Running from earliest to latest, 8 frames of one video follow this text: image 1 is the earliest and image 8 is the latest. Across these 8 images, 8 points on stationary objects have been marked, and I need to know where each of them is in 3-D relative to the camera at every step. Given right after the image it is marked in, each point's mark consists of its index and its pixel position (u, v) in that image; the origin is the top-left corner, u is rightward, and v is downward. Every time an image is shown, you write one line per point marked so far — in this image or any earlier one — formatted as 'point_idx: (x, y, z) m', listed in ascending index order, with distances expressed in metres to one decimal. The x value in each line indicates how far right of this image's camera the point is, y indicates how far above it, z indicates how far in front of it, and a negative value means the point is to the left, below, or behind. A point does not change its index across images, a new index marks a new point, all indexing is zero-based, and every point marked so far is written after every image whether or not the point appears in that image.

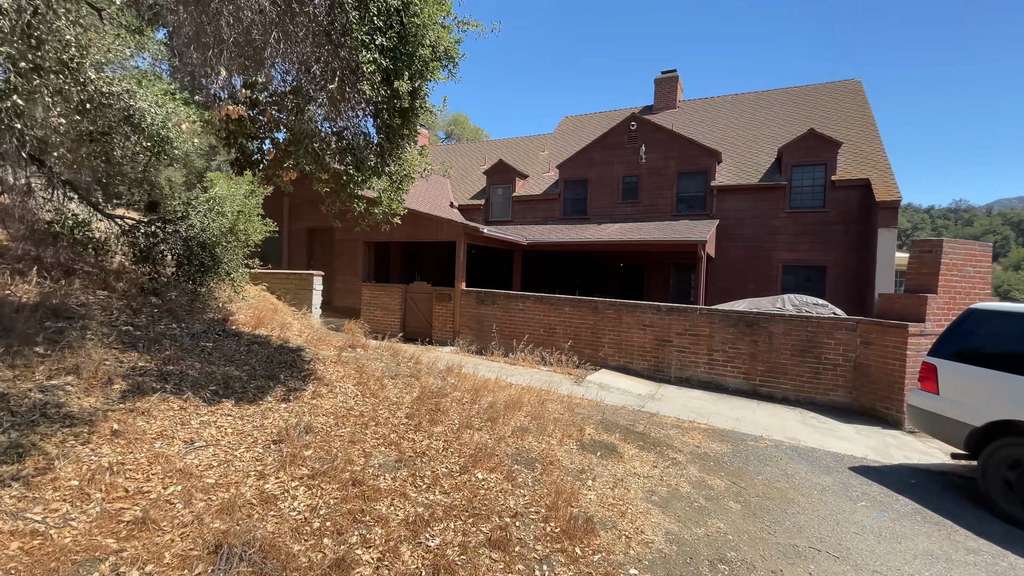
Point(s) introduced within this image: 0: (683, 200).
0: (+5.4, +2.8, +15.1) m
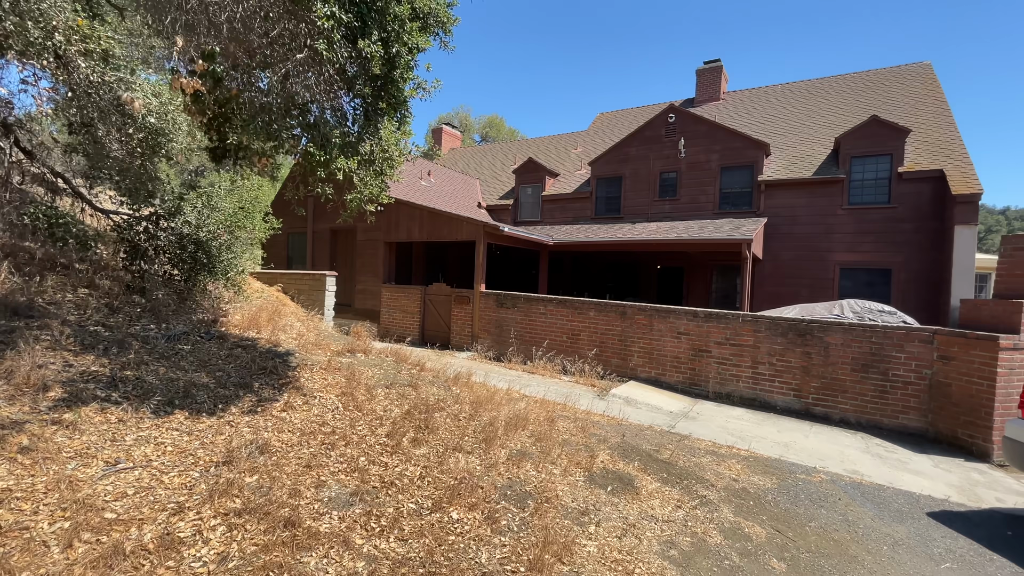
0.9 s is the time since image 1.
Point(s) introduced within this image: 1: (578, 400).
0: (+6.3, +2.7, +13.9) m
1: (+1.0, -1.7, +7.1) m
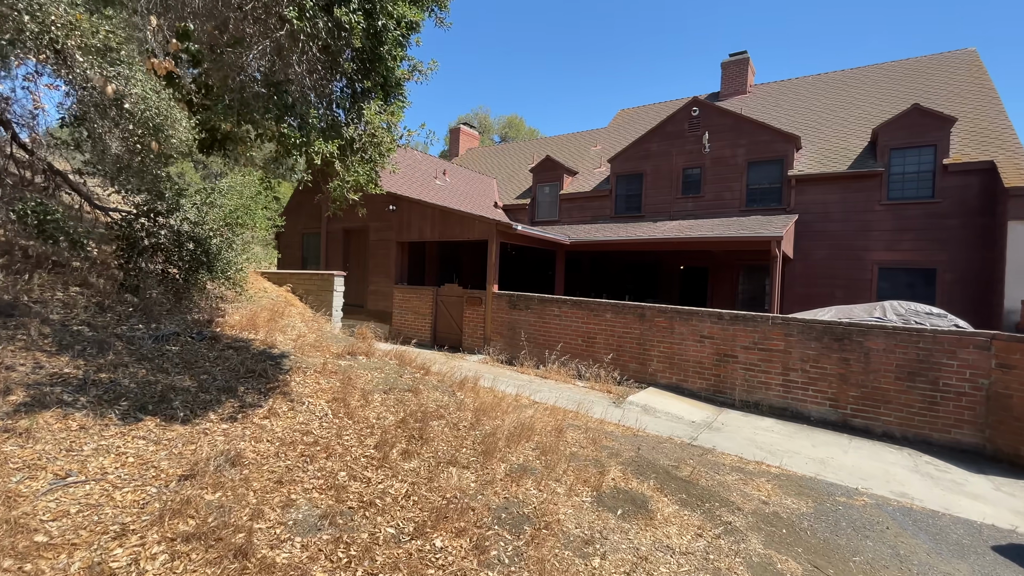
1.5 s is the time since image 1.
0: (+6.7, +2.6, +13.1) m
1: (+1.1, -1.7, +6.6) m
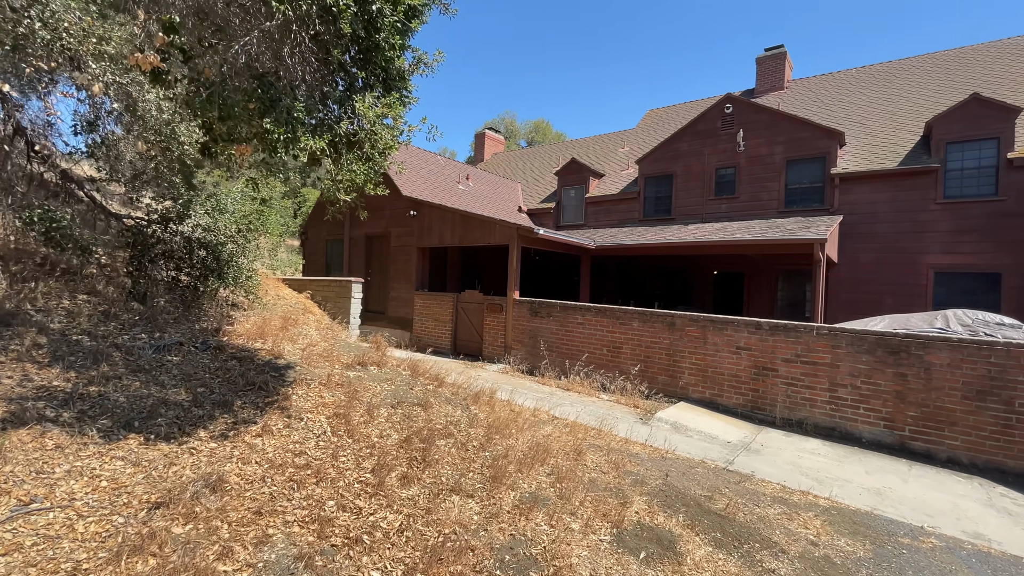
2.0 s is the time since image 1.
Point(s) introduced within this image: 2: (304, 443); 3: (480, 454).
0: (+7.3, +2.5, +12.3) m
1: (+1.4, -1.8, +6.2) m
2: (-1.7, -1.3, +3.9) m
3: (-0.3, -1.5, +4.3) m
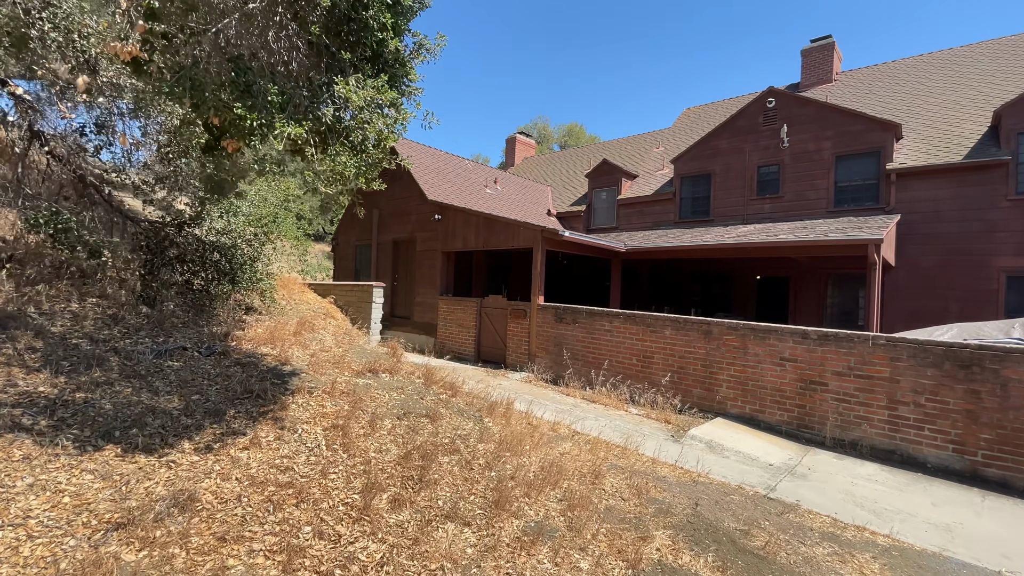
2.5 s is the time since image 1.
0: (+8.0, +2.3, +11.4) m
1: (+1.6, -1.8, +5.6) m
2: (-1.7, -1.3, +3.6) m
3: (-0.2, -1.5, +3.9) m
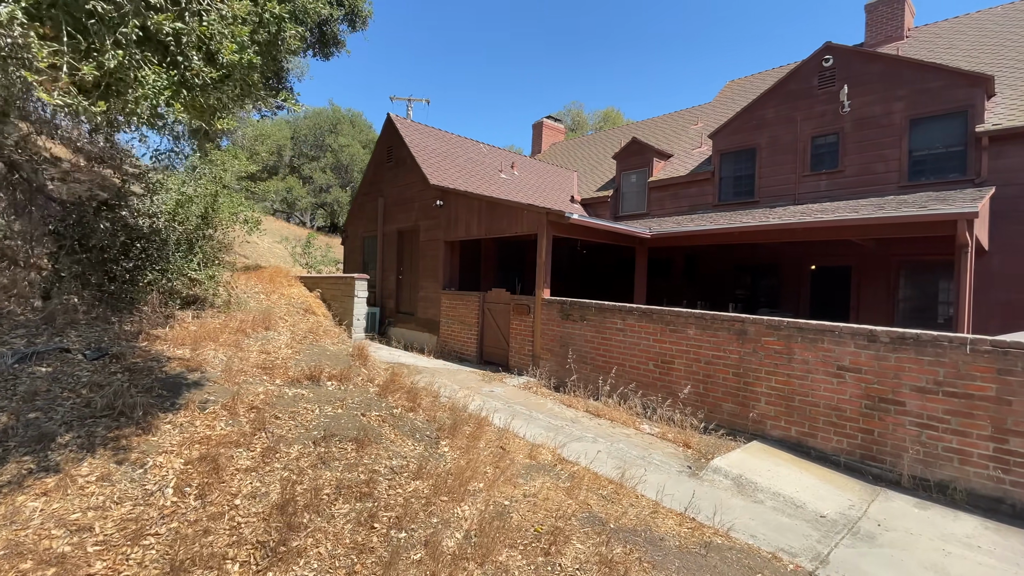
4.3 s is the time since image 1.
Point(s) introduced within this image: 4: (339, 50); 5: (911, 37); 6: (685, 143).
0: (+8.1, +2.5, +9.4) m
1: (+1.2, -1.7, +4.3) m
2: (-2.2, -1.2, +2.6) m
3: (-0.7, -1.4, +2.8) m
4: (-4.1, +5.5, +11.0) m
5: (+10.6, +6.7, +12.5) m
6: (+5.2, +4.4, +14.4) m
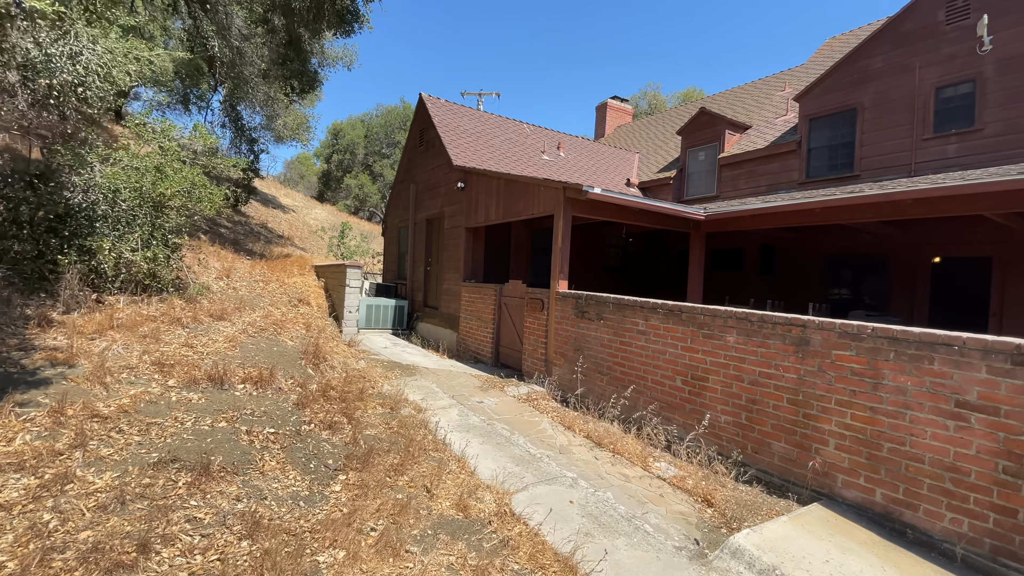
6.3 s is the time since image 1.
0: (+8.4, +2.5, +6.7) m
1: (+0.6, -1.6, +2.9) m
2: (-3.0, -1.0, +1.8) m
3: (-1.5, -1.3, +1.7) m
4: (-3.3, +5.7, +10.4) m
5: (+11.4, +6.7, +9.3) m
6: (+6.5, +4.4, +12.0) m
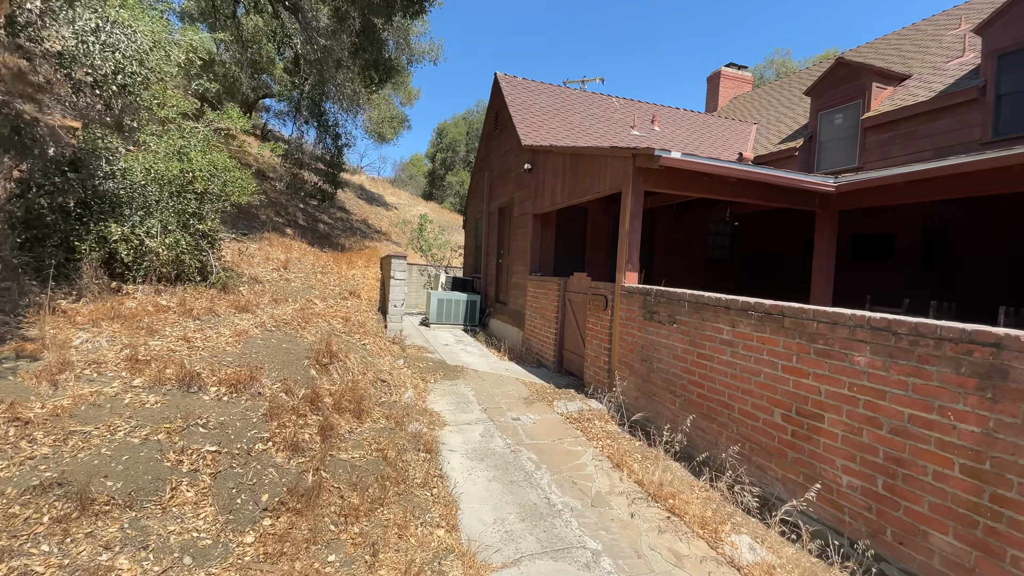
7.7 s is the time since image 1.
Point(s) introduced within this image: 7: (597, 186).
0: (+8.8, +2.5, +3.6) m
1: (+0.4, -1.6, +1.7) m
2: (-3.4, -1.0, +1.5) m
3: (-2.0, -1.2, +1.1) m
4: (-1.6, +5.9, +9.9) m
5: (+12.4, +6.6, +5.4) m
6: (+8.2, +4.5, +9.2) m
7: (+1.2, +1.3, +6.3) m
